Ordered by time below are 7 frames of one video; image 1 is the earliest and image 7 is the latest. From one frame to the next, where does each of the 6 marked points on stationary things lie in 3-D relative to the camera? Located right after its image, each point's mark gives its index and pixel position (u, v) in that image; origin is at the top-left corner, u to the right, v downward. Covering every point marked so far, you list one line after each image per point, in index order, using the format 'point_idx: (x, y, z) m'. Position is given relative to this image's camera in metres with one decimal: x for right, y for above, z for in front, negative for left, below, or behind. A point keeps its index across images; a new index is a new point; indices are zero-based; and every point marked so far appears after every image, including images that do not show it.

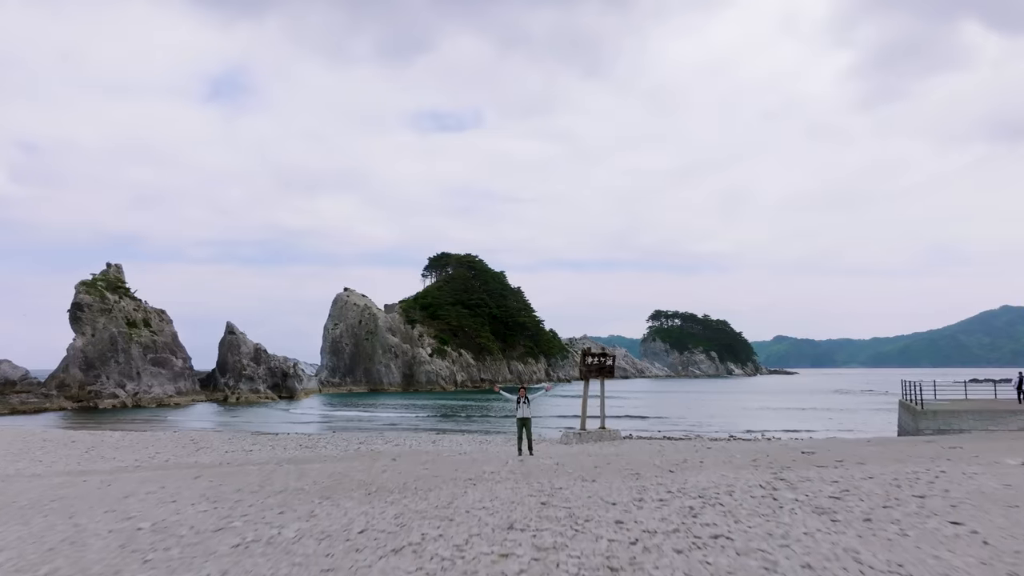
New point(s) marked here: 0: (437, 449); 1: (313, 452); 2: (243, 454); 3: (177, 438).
0: (-1.8, -4.0, +14.8) m
1: (-4.8, -4.0, +14.7) m
2: (-6.5, -4.0, +14.5) m
3: (-9.6, -4.3, +17.3) m
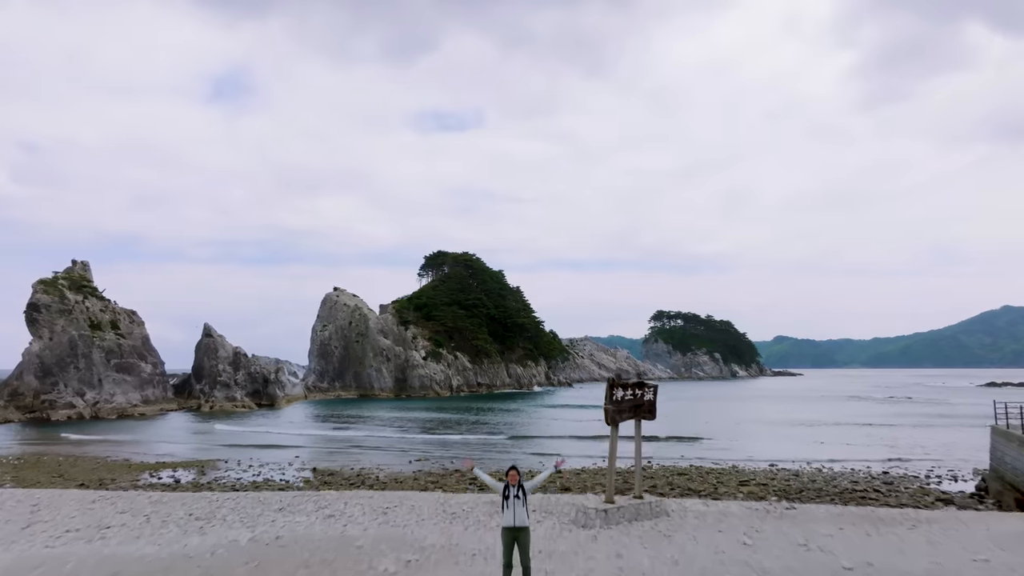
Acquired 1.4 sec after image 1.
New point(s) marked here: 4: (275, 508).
0: (-2.0, -3.9, +9.5) m
1: (-5.0, -3.9, +9.4) m
2: (-6.7, -3.9, +9.1) m
3: (-9.8, -4.2, +12.0) m
4: (-4.6, -4.3, +11.9) m
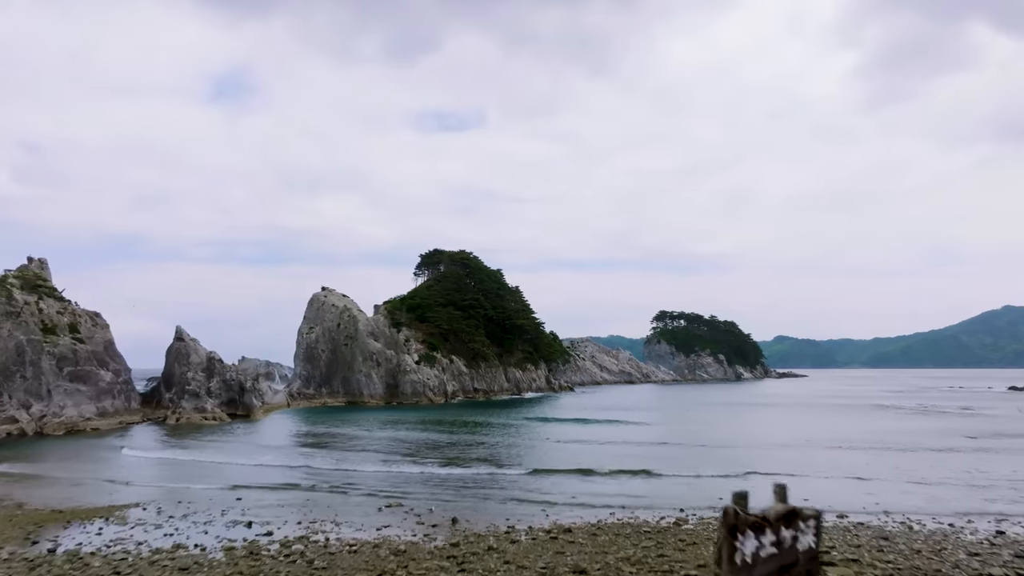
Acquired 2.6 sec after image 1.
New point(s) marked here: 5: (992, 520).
0: (-2.2, -3.9, +3.7) m
1: (-5.2, -4.0, +3.6) m
2: (-6.8, -3.9, +3.4) m
3: (-9.9, -4.2, +6.2) m
4: (-4.8, -4.3, +6.1) m
5: (+15.3, -7.4, +19.7) m
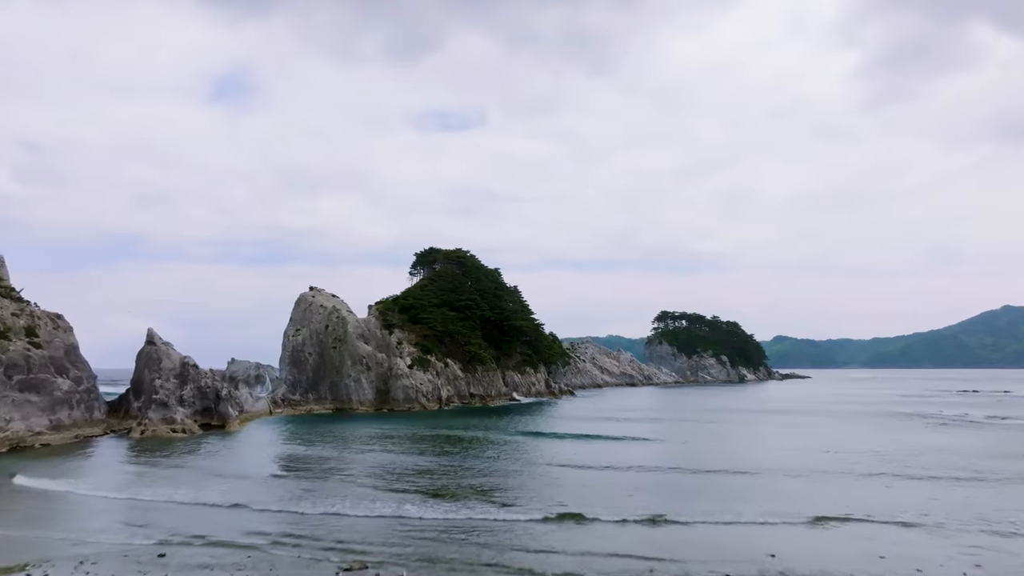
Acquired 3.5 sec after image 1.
0: (-2.3, -3.9, -1.1) m
1: (-5.3, -4.0, -1.2) m
2: (-7.0, -4.0, -1.5) m
3: (-10.1, -4.2, +1.4) m
4: (-4.9, -4.3, +1.2) m
5: (+15.2, -7.4, +14.8) m
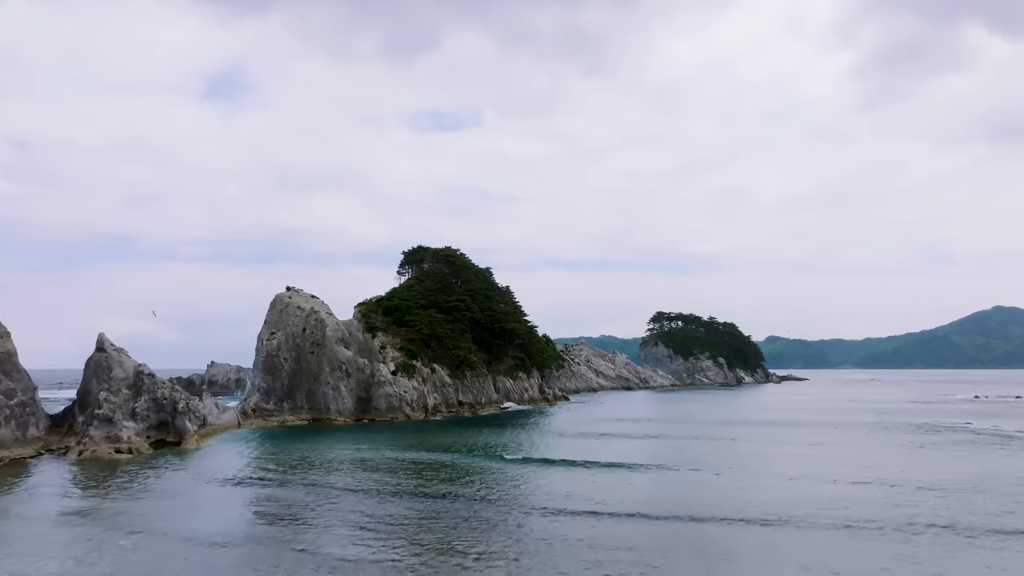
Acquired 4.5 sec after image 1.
0: (-2.5, -4.0, -7.0) m
1: (-5.5, -4.1, -7.1) m
2: (-7.1, -4.1, -7.4) m
3: (-10.3, -4.3, -4.6) m
4: (-5.1, -4.4, -4.6) m
5: (+14.8, -7.5, +9.2) m
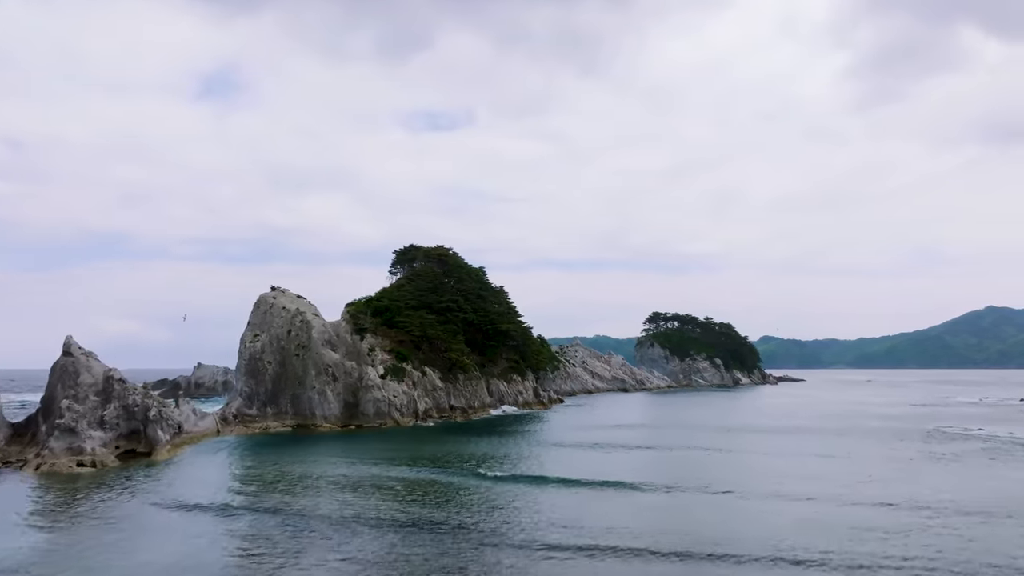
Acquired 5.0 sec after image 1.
0: (-2.5, -4.1, -10.1) m
1: (-5.5, -4.1, -10.2) m
2: (-7.1, -4.1, -10.6) m
3: (-10.3, -4.4, -7.7) m
4: (-5.1, -4.5, -7.8) m
5: (+14.7, -7.6, +6.2) m
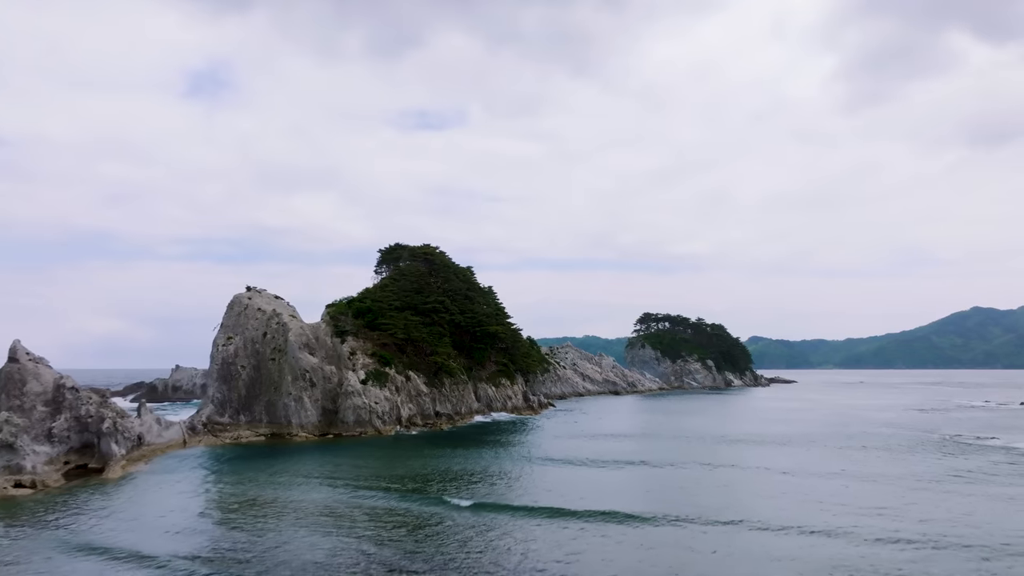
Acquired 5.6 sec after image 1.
0: (-2.5, -4.2, -13.9) m
1: (-5.5, -4.2, -14.1) m
2: (-7.1, -4.2, -14.5) m
3: (-10.3, -4.5, -11.7) m
4: (-5.1, -4.6, -11.6) m
5: (+14.4, -7.8, +2.7) m
